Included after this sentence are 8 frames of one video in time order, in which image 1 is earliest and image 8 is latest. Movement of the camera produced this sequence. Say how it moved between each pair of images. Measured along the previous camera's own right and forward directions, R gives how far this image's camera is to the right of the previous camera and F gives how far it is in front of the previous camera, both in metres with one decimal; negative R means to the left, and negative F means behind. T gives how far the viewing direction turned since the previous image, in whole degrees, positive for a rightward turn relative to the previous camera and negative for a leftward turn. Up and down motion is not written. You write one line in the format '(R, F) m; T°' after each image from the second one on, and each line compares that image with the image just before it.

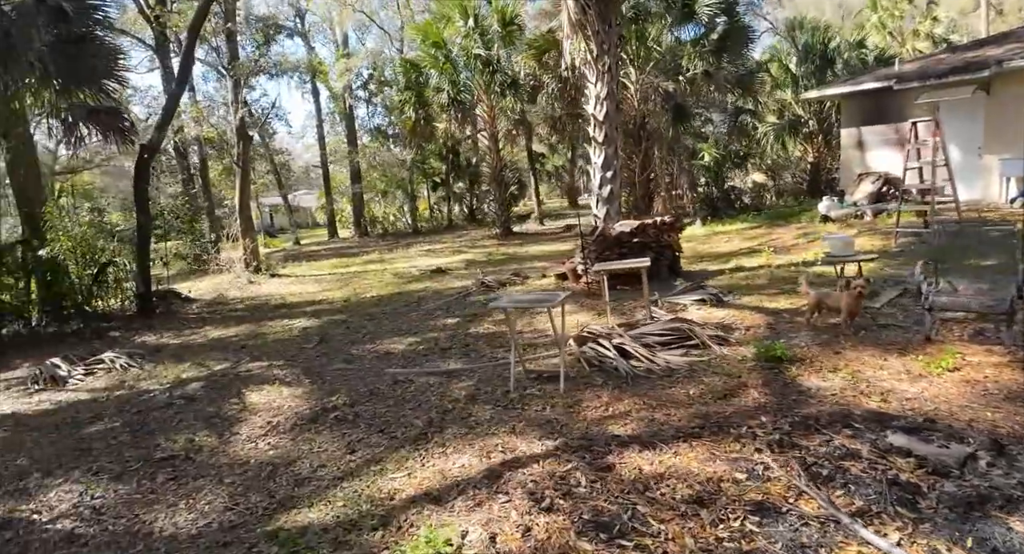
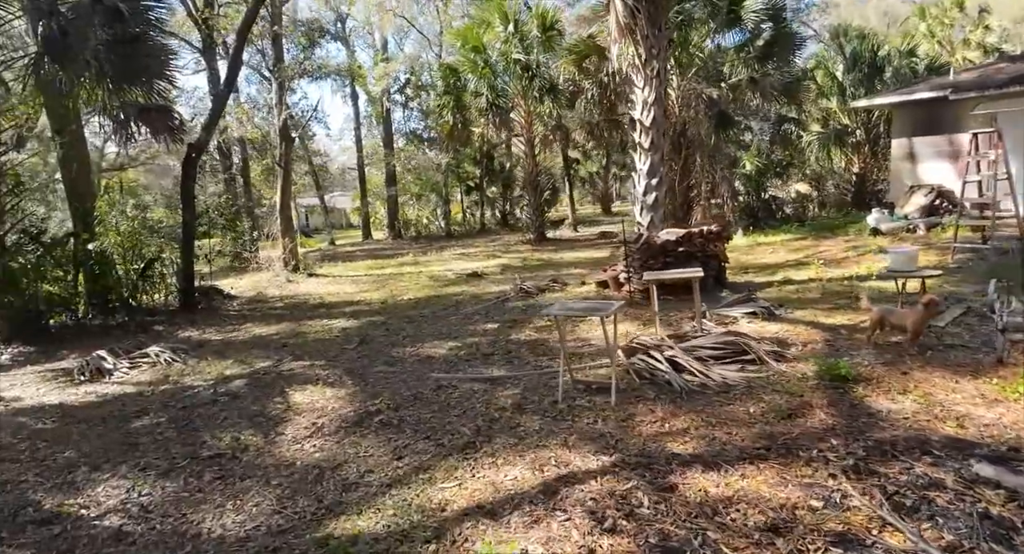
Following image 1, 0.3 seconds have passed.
(-0.1, +0.1) m; -3°
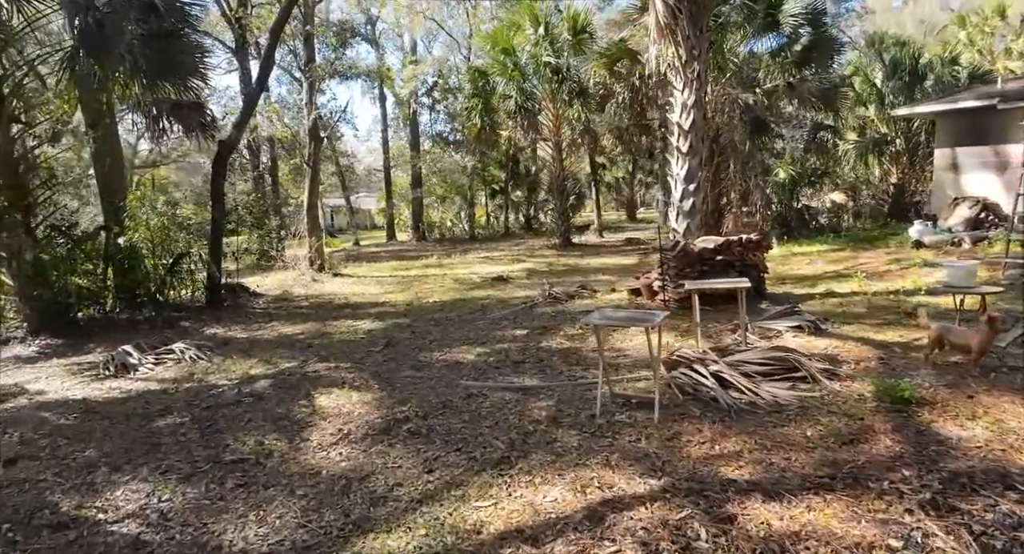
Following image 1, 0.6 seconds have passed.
(-0.1, +0.2) m; -2°
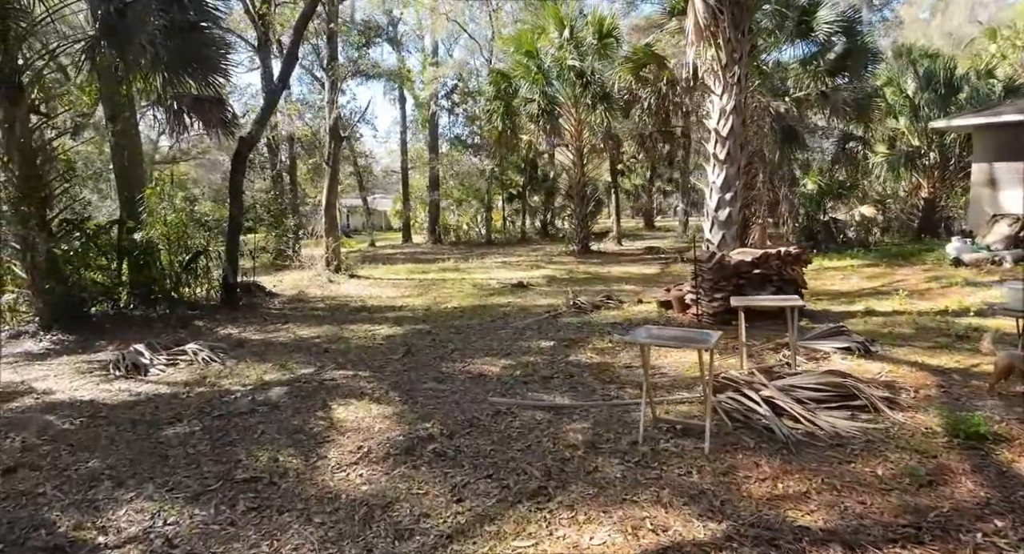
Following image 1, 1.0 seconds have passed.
(-0.1, +0.3) m; -1°
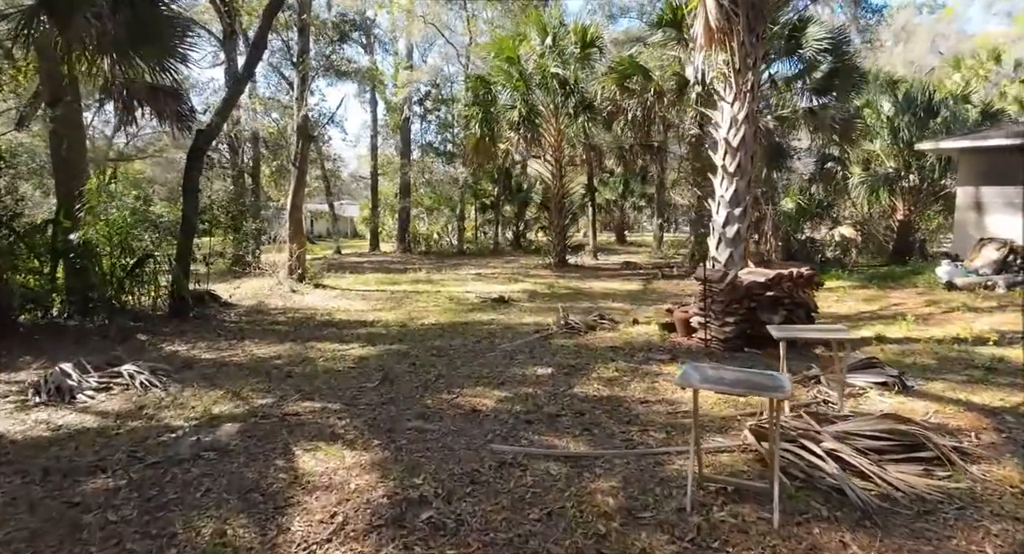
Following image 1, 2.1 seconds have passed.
(-0.2, +0.6) m; +3°
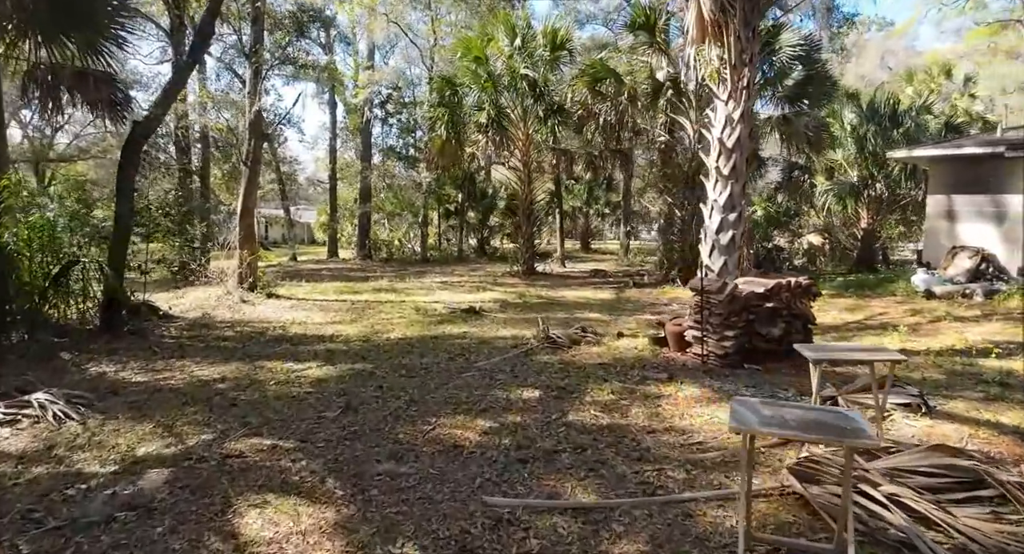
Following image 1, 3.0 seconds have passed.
(-0.1, +0.5) m; +3°
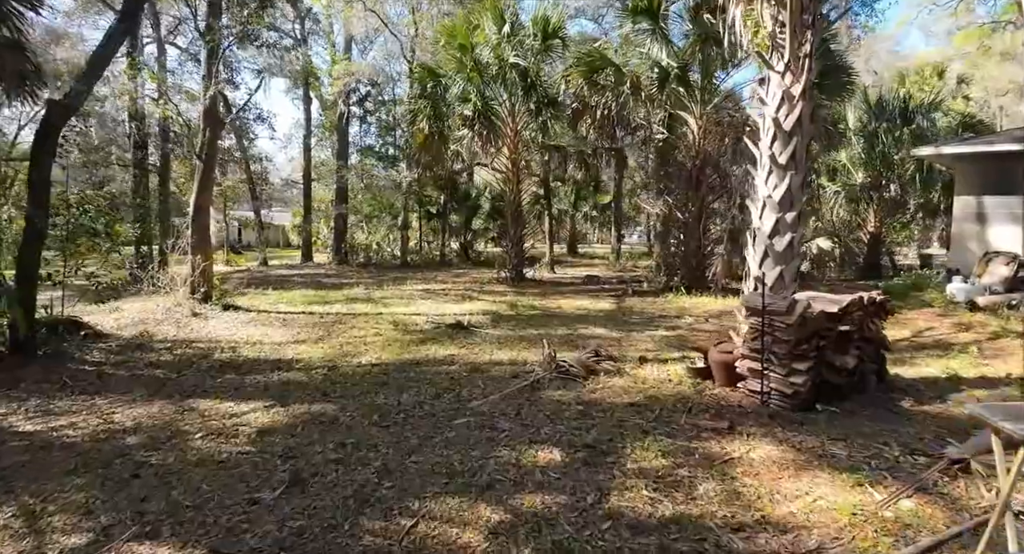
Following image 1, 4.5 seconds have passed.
(-0.1, +1.1) m; +2°
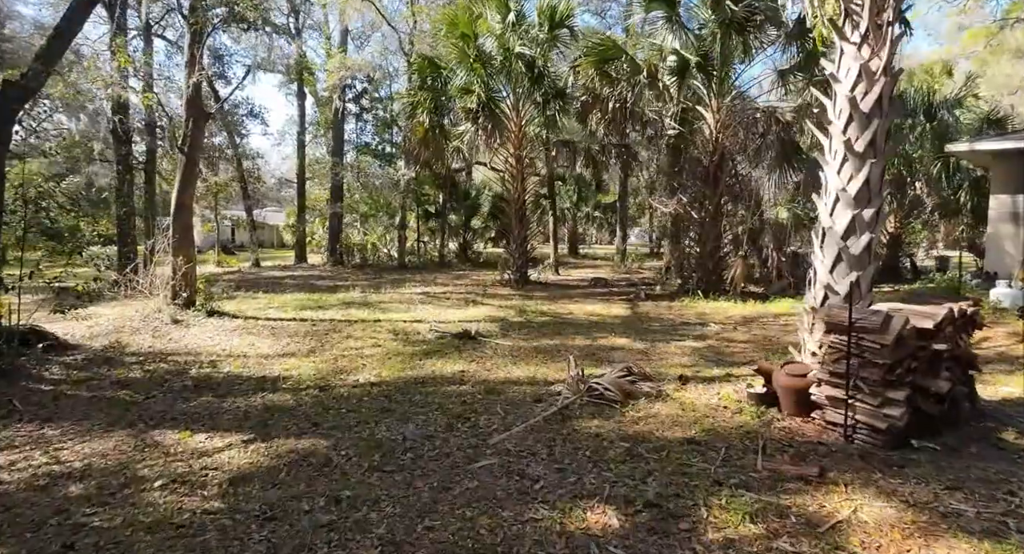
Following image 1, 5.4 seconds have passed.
(-0.2, +0.7) m; 0°
